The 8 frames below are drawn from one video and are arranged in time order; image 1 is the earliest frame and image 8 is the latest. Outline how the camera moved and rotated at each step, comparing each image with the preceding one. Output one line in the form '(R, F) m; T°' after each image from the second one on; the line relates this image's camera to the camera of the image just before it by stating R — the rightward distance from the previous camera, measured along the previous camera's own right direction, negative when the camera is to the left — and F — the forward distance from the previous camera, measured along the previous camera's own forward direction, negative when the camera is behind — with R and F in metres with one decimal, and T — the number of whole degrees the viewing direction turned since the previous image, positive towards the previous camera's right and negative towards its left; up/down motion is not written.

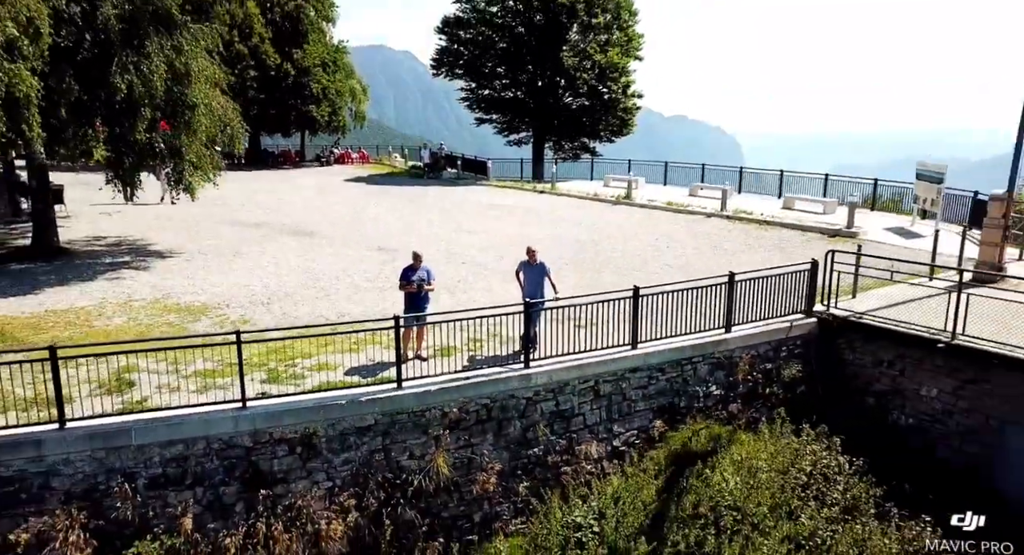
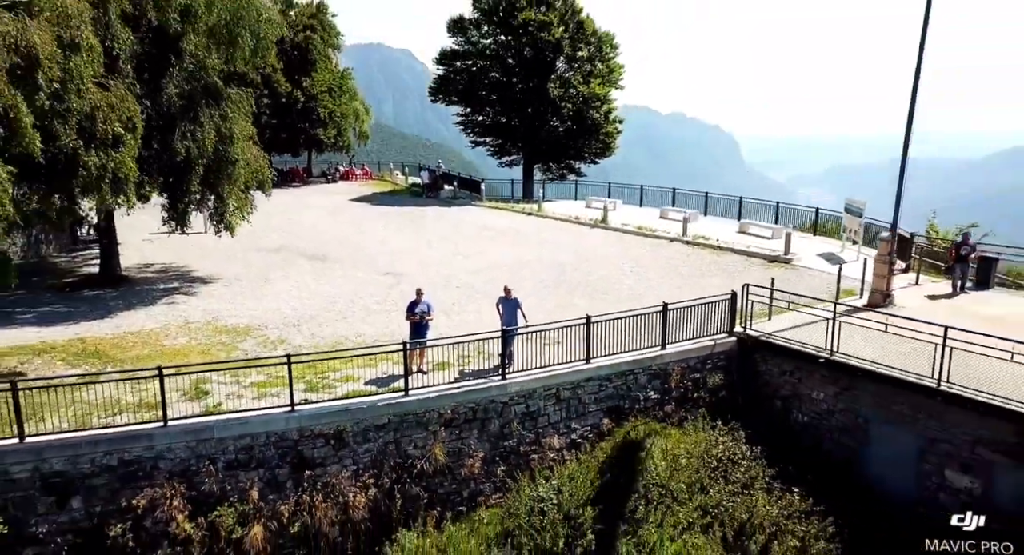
(+0.3, -2.2) m; 0°
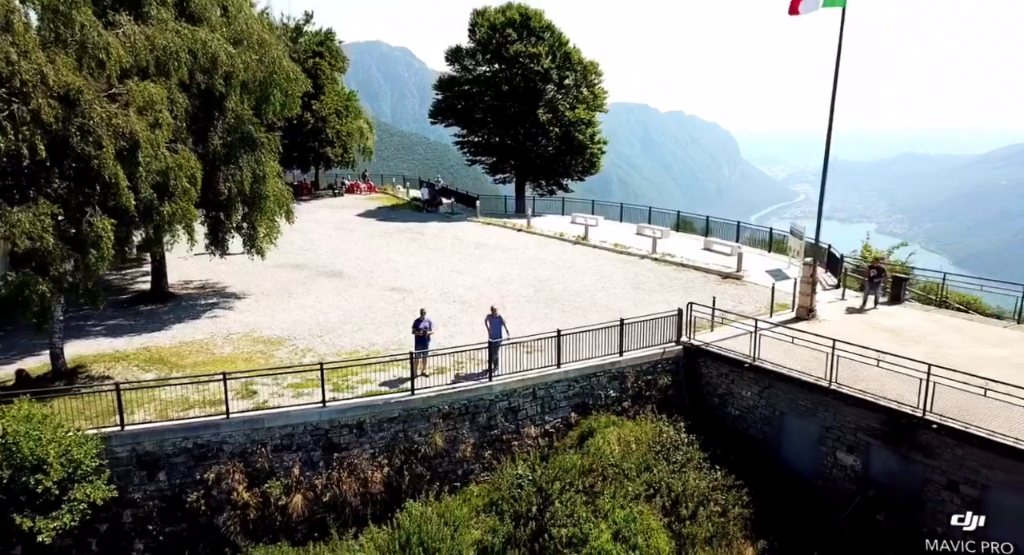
(+0.3, -2.3) m; 0°
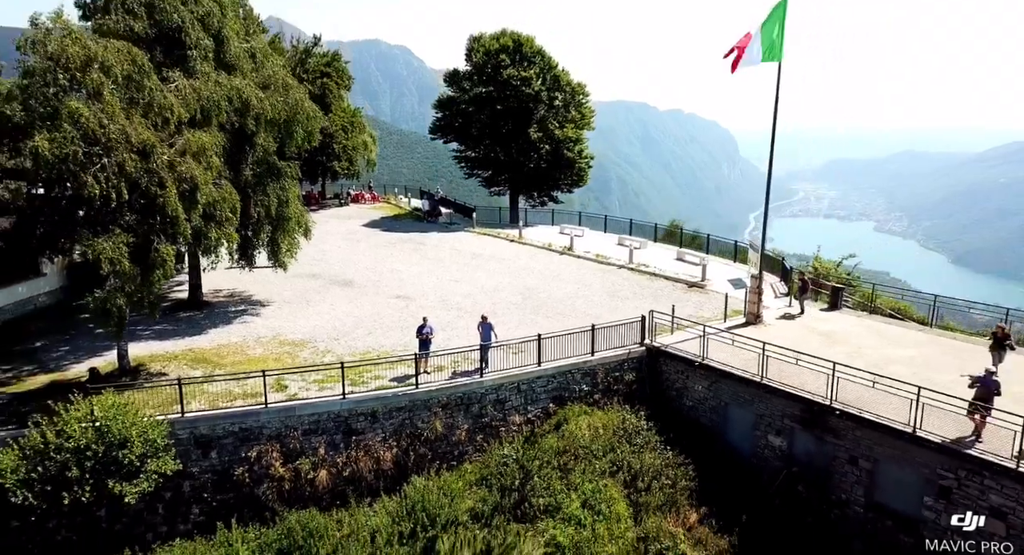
(+0.3, -2.3) m; 0°
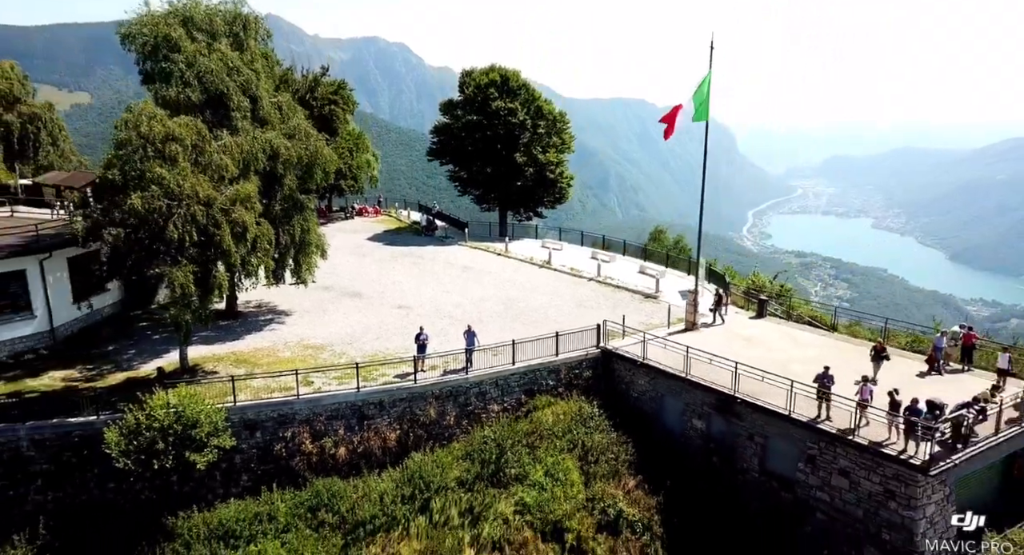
(+0.5, -3.6) m; 0°
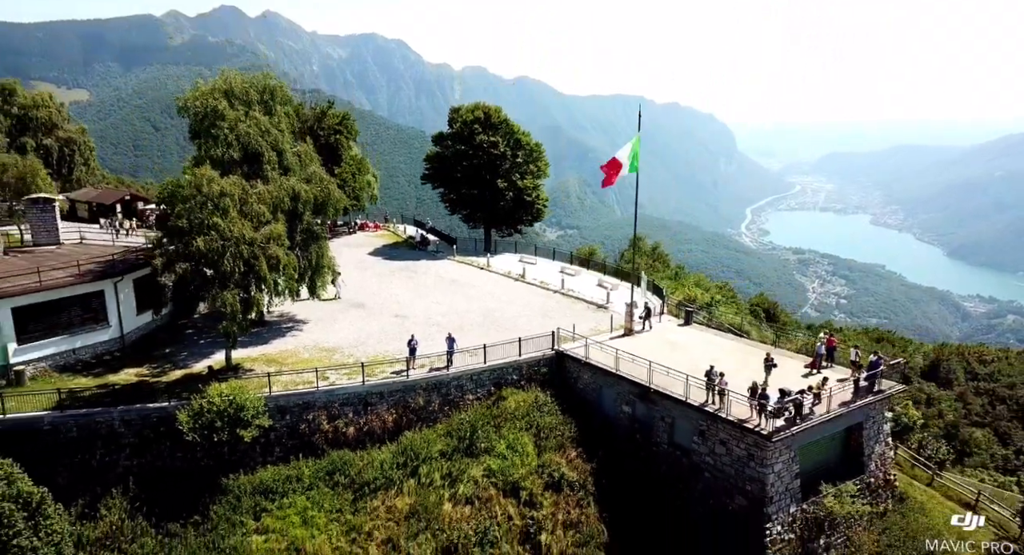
(+1.0, -4.9) m; 0°
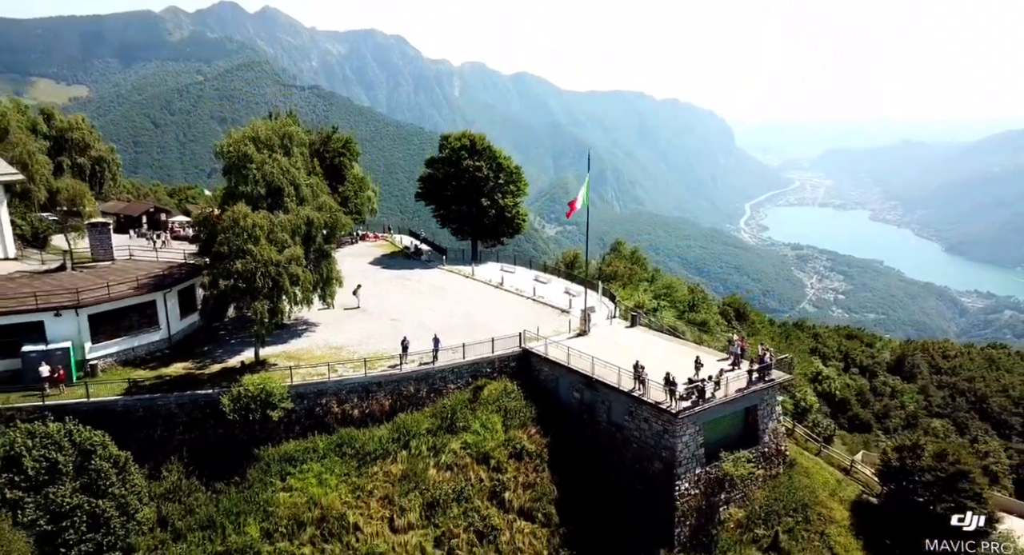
(+1.1, -5.3) m; 0°
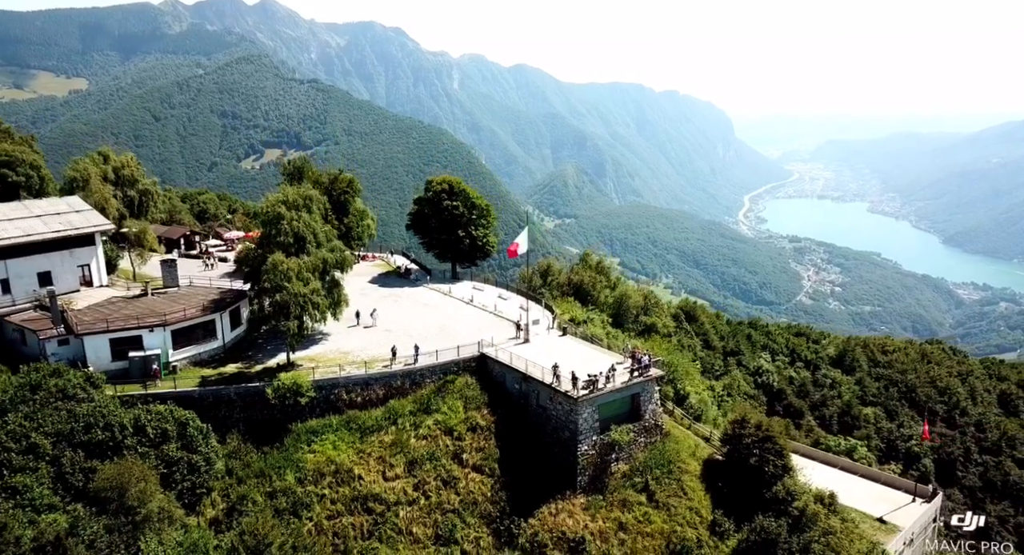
(+2.4, -10.7) m; 0°
